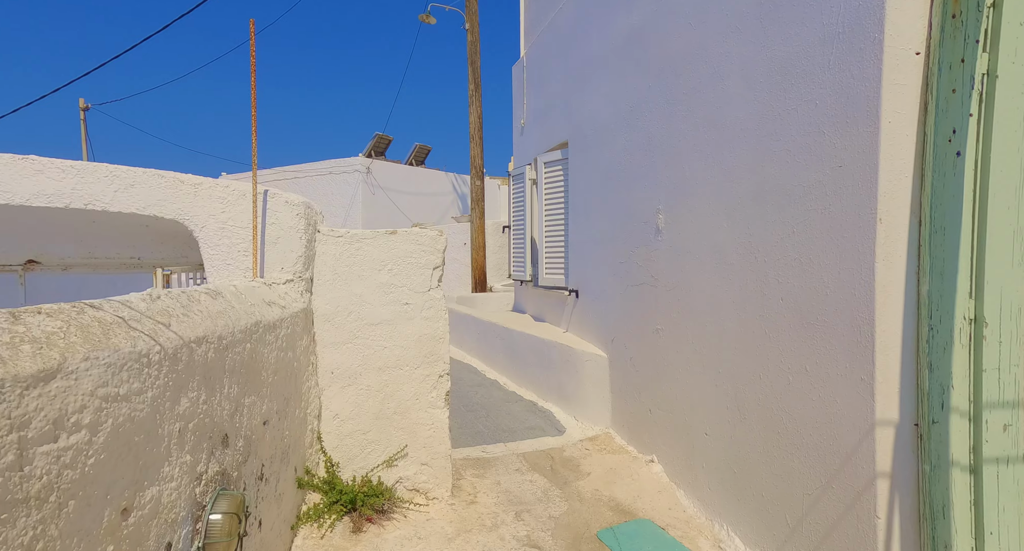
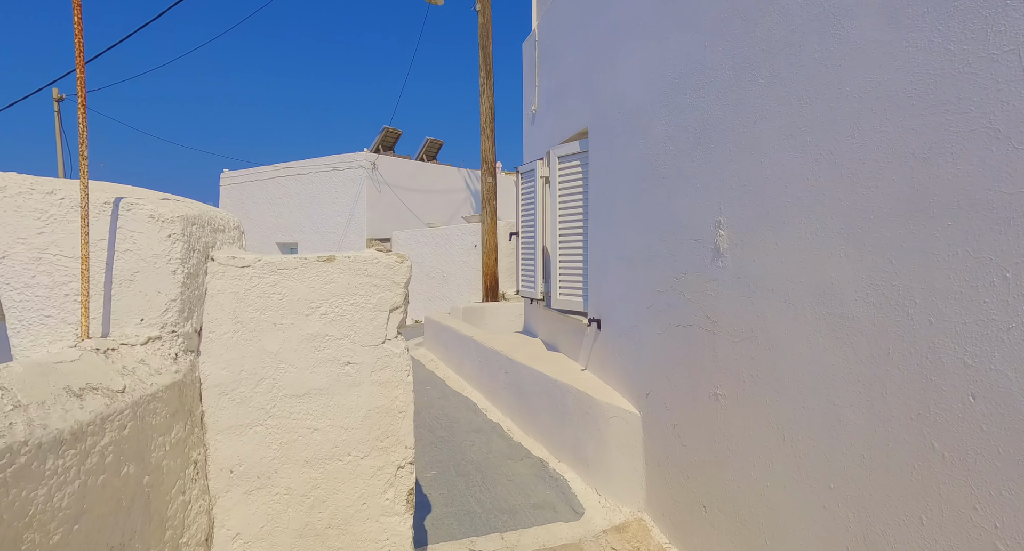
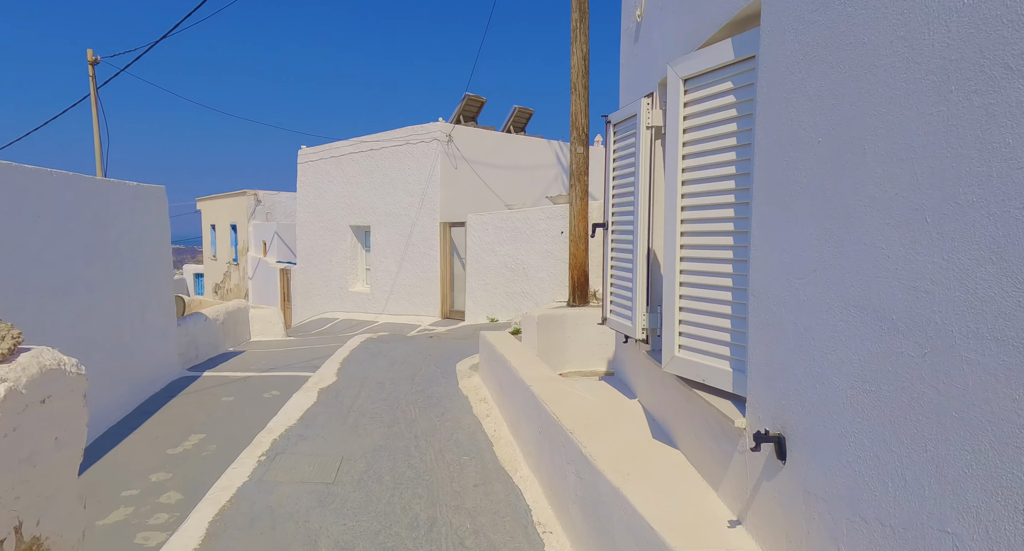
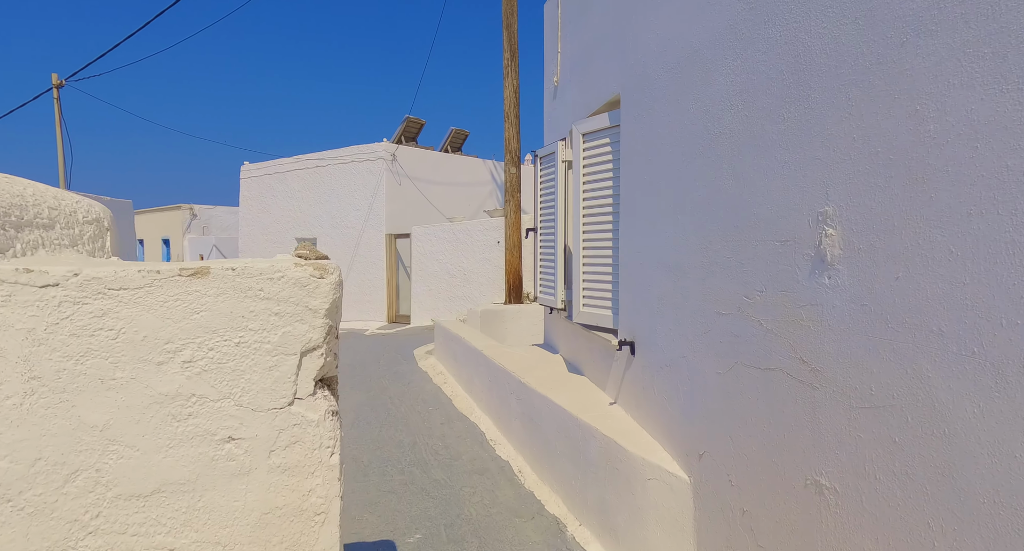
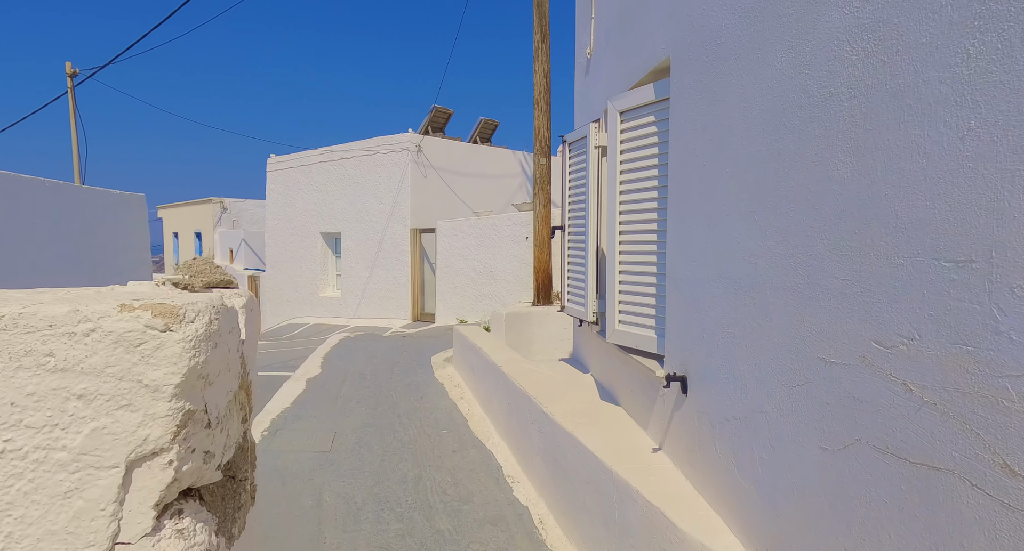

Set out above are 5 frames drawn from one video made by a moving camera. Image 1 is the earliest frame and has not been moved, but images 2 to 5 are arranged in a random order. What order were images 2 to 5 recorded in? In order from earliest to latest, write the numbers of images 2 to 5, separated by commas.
2, 4, 5, 3
